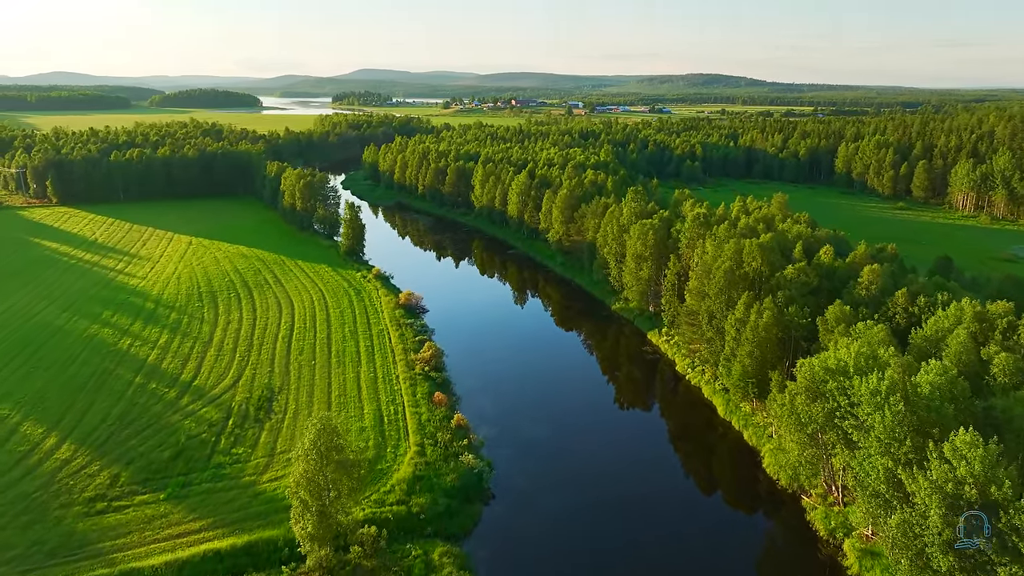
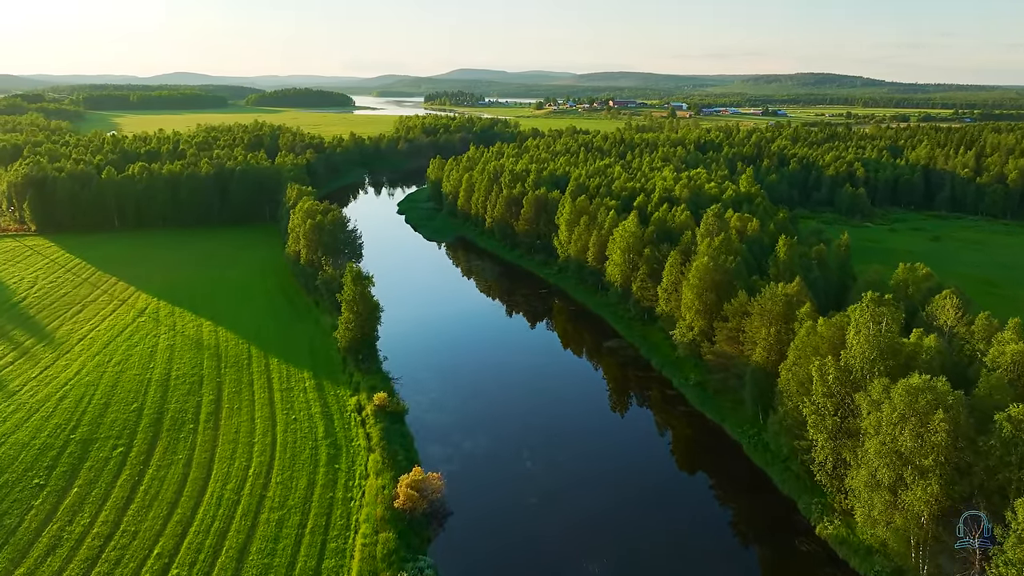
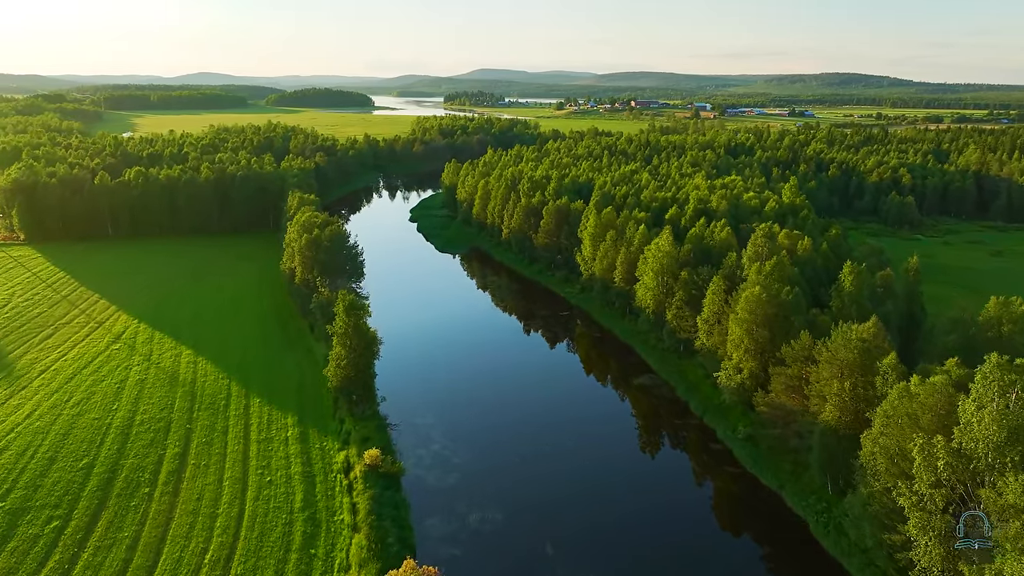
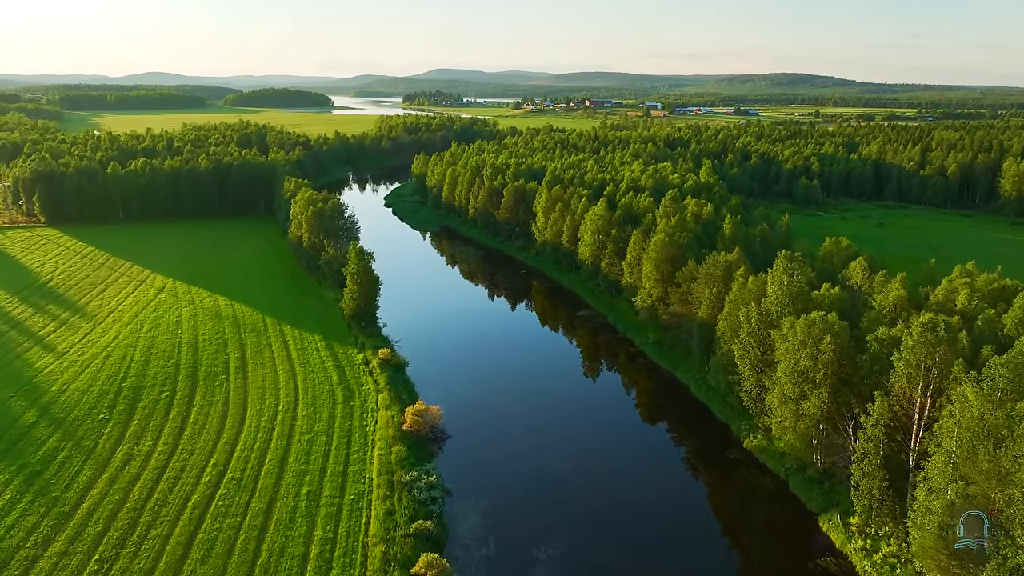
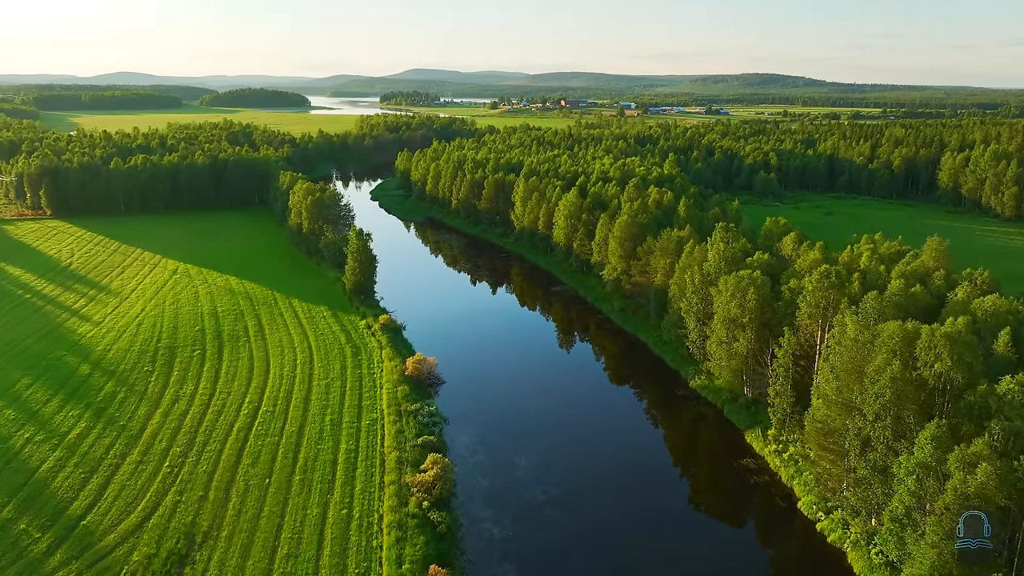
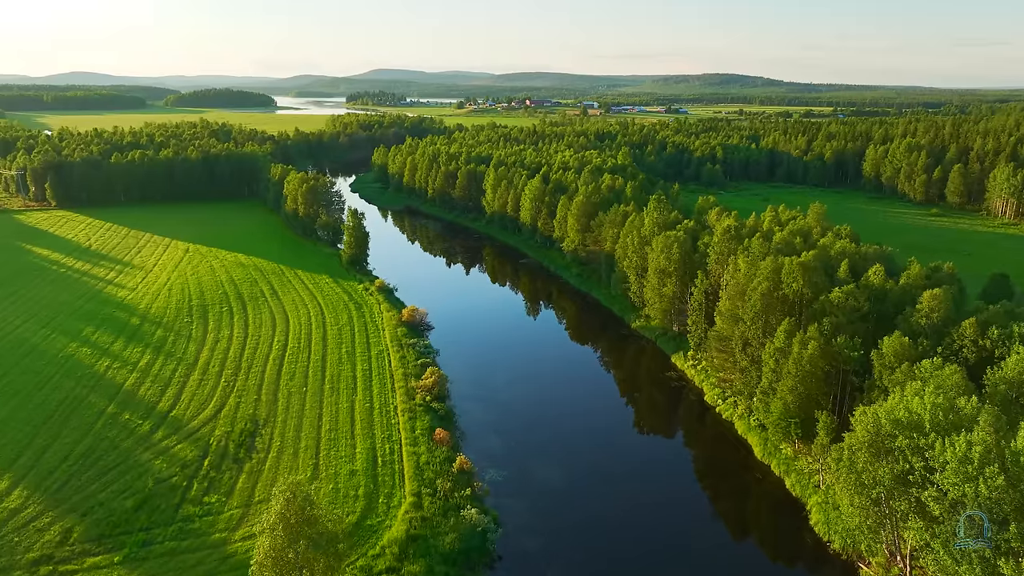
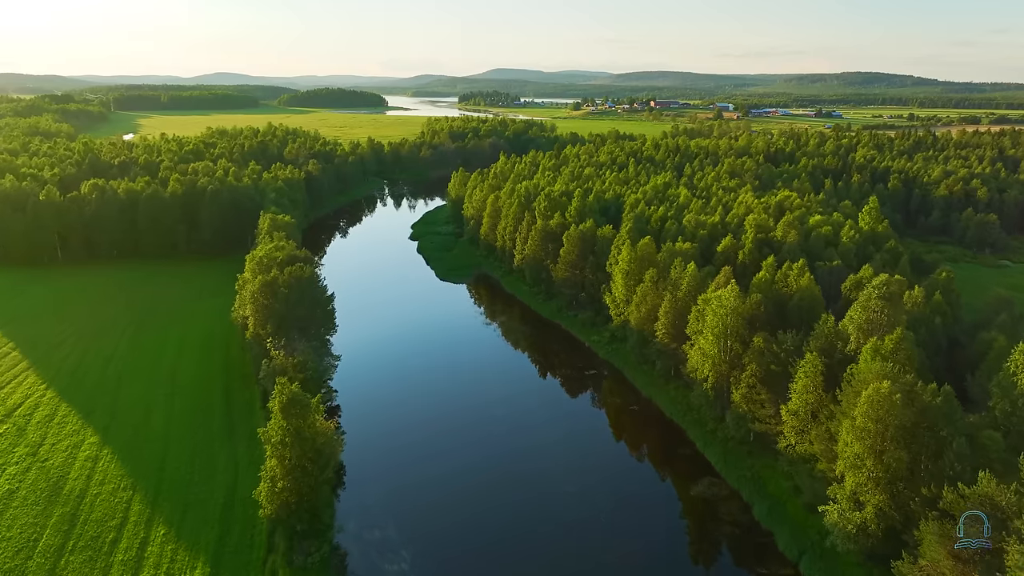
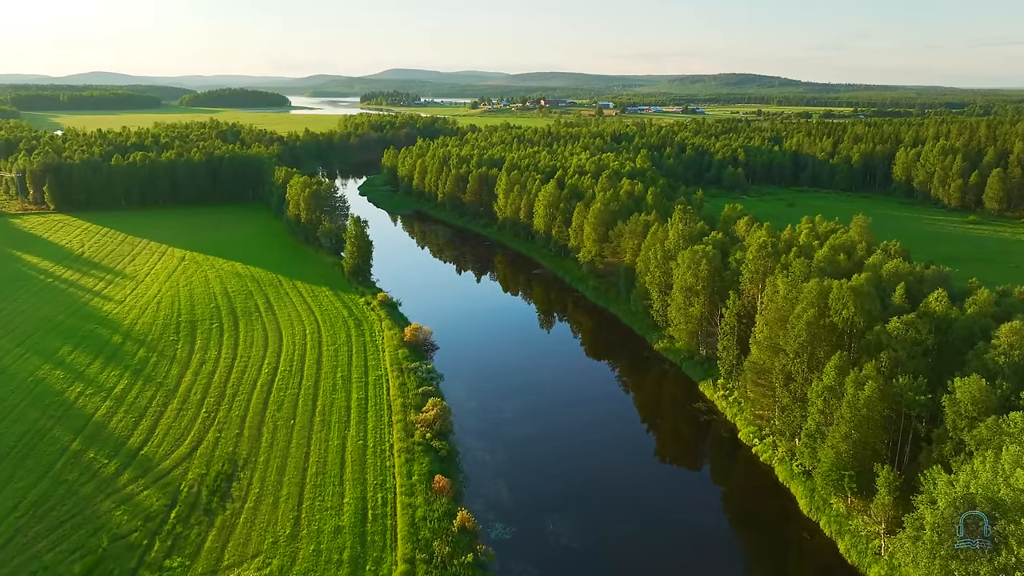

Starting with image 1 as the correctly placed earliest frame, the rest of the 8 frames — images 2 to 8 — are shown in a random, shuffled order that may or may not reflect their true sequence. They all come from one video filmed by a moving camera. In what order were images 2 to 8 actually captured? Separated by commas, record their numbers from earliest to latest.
6, 8, 5, 4, 2, 3, 7
